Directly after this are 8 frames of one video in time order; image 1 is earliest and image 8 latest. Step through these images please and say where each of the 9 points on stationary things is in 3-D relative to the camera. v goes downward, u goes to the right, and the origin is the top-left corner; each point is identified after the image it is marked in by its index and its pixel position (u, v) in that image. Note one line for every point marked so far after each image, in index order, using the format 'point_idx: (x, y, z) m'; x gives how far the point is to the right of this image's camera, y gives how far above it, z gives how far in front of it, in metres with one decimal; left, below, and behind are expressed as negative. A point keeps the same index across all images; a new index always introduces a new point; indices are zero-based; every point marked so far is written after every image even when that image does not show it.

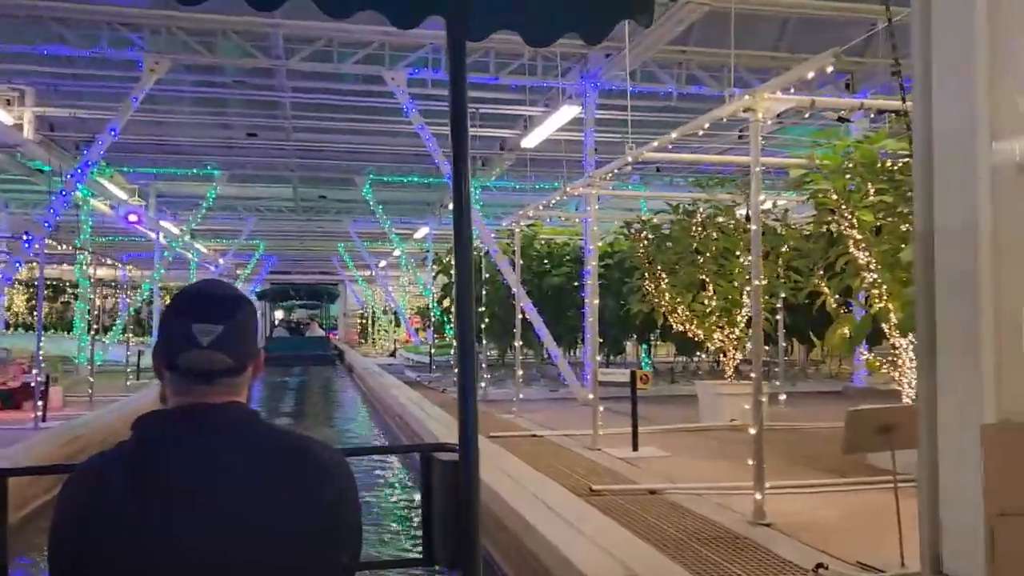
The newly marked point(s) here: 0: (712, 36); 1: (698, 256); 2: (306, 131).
0: (+3.3, +4.2, +13.7) m
1: (+2.5, +0.4, +10.9) m
2: (-4.8, +3.6, +19.0) m
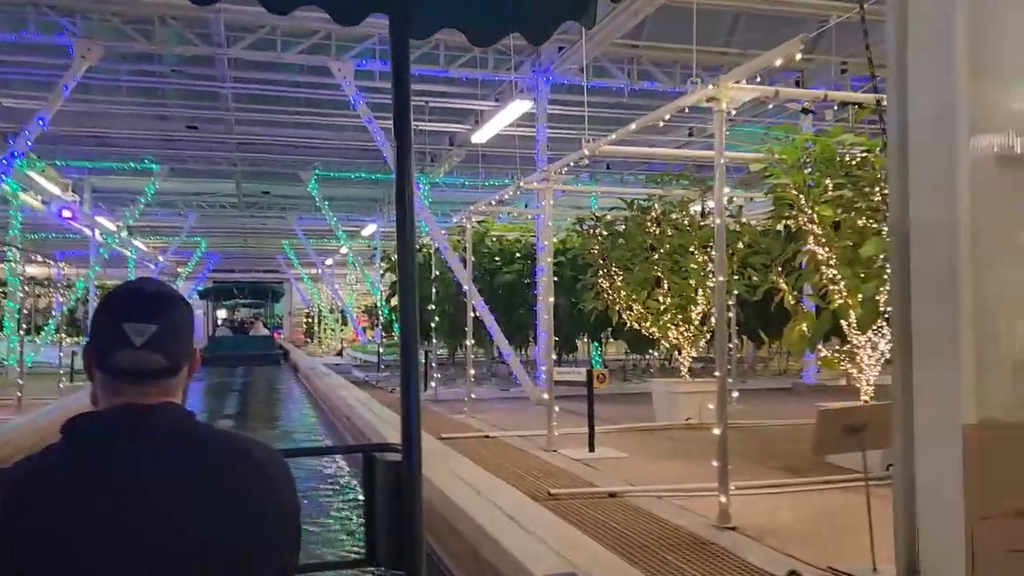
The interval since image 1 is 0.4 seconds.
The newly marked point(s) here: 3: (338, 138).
0: (+2.5, +4.3, +13.6) m
1: (+1.8, +0.5, +10.7) m
2: (-5.9, +3.7, +18.4) m
3: (-4.1, +3.5, +19.1) m
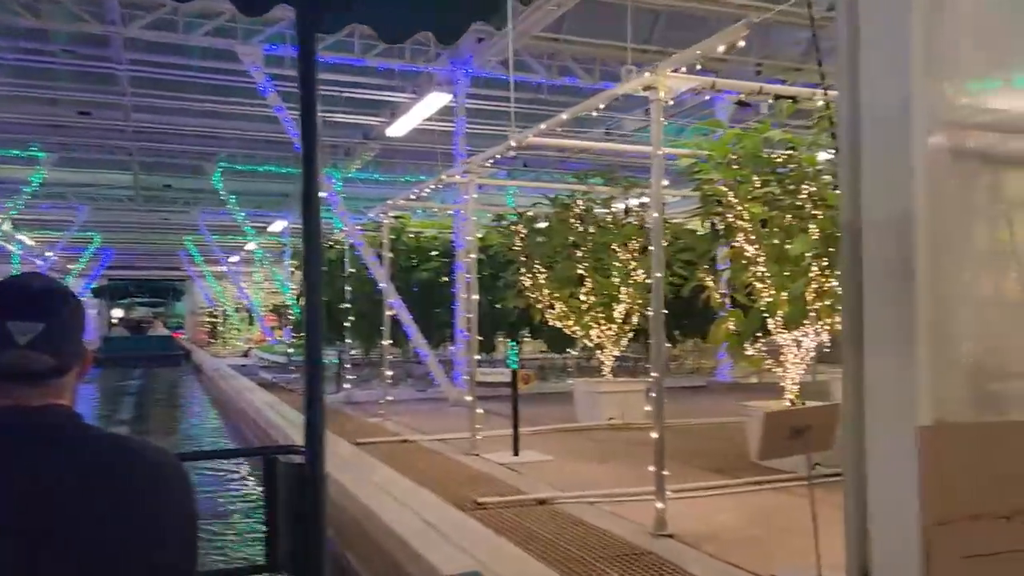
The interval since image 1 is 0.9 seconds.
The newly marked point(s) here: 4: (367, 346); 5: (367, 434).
0: (+1.2, +4.3, +13.4) m
1: (+0.8, +0.5, +10.5) m
2: (-7.7, +3.7, +17.3) m
3: (-5.9, +3.5, +18.2) m
4: (-2.9, -1.2, +16.5) m
5: (-1.9, -1.9, +10.7) m
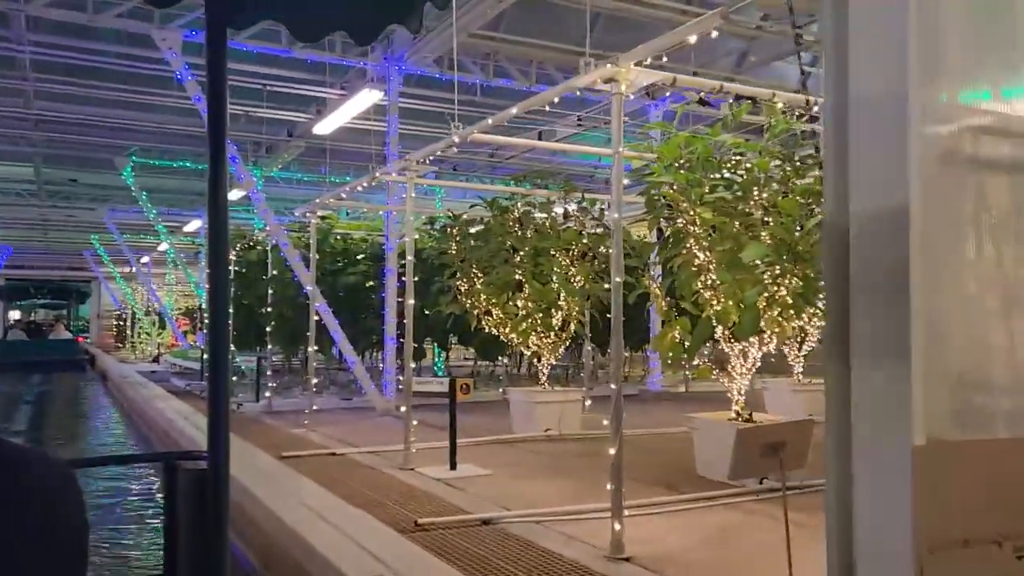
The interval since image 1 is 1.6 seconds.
0: (+0.2, +4.2, +13.1) m
1: (0.0, +0.4, +10.2) m
2: (-9.1, +3.7, +16.2) m
3: (-7.4, +3.5, +17.2) m
4: (-4.3, -1.2, +15.7) m
5: (-2.7, -2.0, +10.1) m
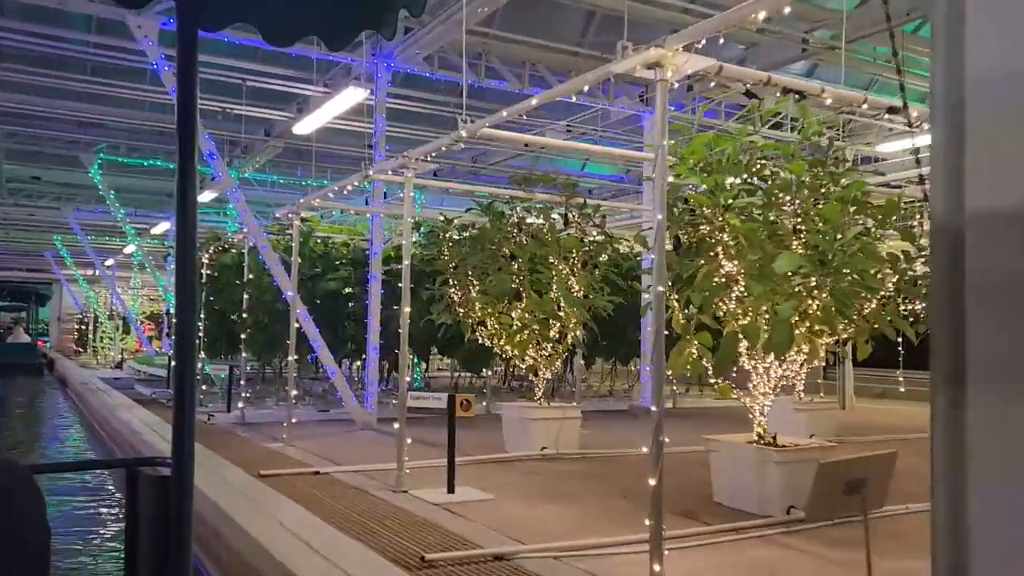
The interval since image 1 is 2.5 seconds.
0: (+0.1, +4.0, +12.6) m
1: (0.0, +0.3, +9.6) m
2: (-9.2, +3.7, +15.3) m
3: (-7.6, +3.4, +16.4) m
4: (-4.5, -1.3, +15.0) m
5: (-2.8, -2.0, +9.4) m
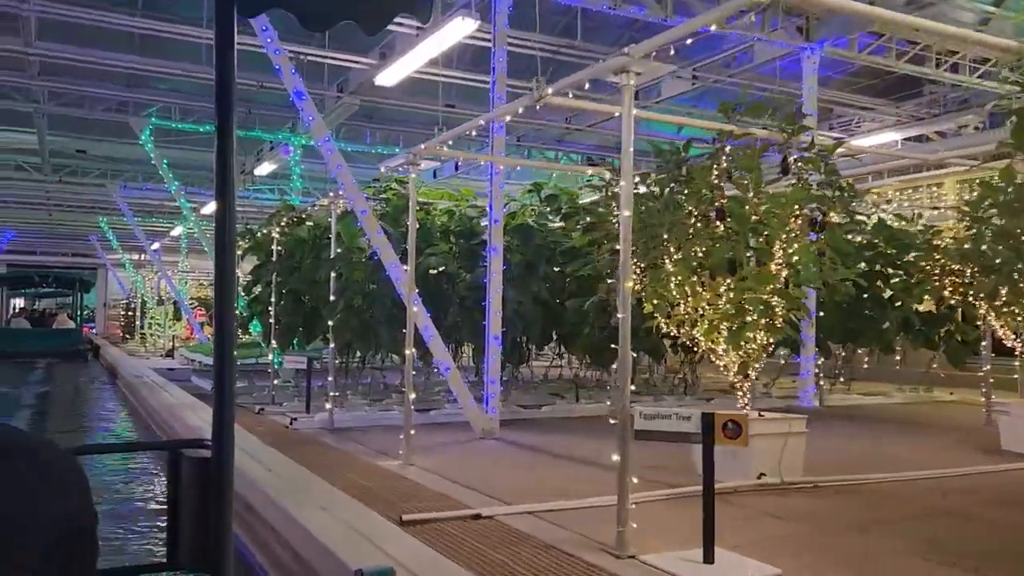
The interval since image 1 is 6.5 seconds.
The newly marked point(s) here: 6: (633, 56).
0: (+2.0, +4.4, +10.0) m
1: (+1.8, +0.6, +7.1) m
2: (-7.2, +4.0, +13.1) m
3: (-5.6, +3.8, +14.1) m
4: (-2.6, -1.0, +12.7) m
5: (-1.0, -1.8, +7.0) m
6: (+0.7, +1.4, +5.0) m
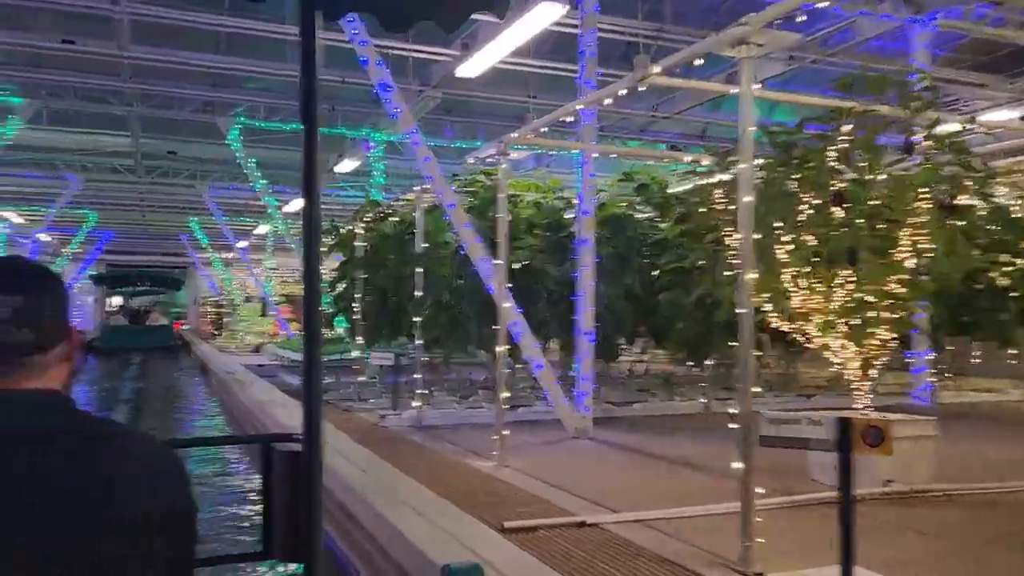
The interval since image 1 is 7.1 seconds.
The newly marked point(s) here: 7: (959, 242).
0: (+3.0, +4.5, +9.4) m
1: (+2.6, +0.6, +6.6) m
2: (-5.9, +4.1, +13.3) m
3: (-4.1, +3.8, +14.2) m
4: (-1.2, -0.9, +12.5) m
5: (-0.2, -1.7, +6.8) m
6: (+1.3, +1.5, +4.6) m
7: (+3.8, +0.4, +7.0) m
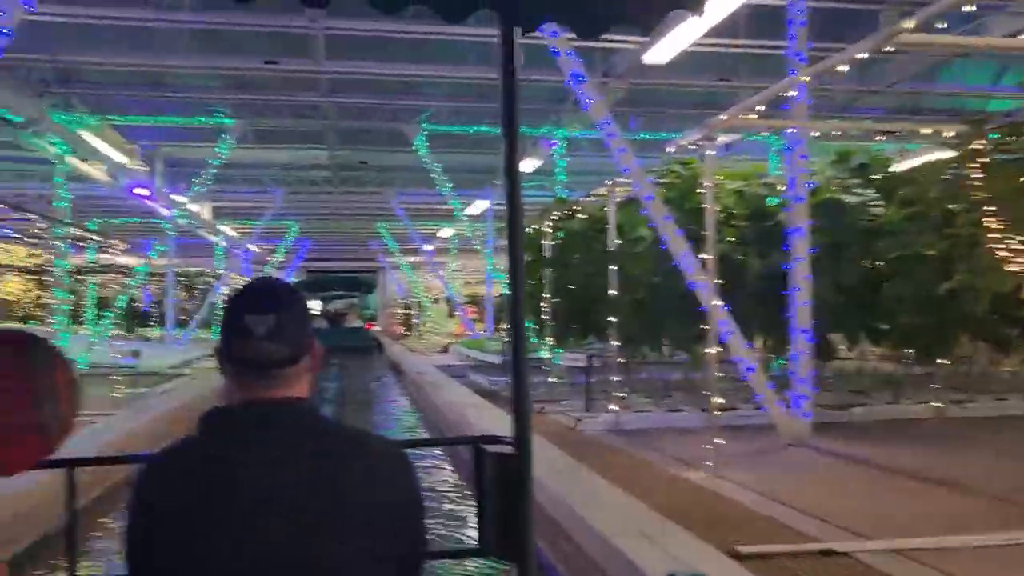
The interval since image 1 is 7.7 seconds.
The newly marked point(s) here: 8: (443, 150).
0: (+5.0, +4.6, +8.1) m
1: (+4.1, +0.7, +5.4) m
2: (-2.8, +4.0, +13.8) m
3: (-0.9, +3.8, +14.3) m
4: (+1.7, -0.9, +12.0) m
5: (+1.5, -1.7, +6.2) m
6: (+2.4, +1.5, +3.7) m
7: (+5.4, +0.5, +5.5) m
8: (-1.7, +3.4, +20.1) m
